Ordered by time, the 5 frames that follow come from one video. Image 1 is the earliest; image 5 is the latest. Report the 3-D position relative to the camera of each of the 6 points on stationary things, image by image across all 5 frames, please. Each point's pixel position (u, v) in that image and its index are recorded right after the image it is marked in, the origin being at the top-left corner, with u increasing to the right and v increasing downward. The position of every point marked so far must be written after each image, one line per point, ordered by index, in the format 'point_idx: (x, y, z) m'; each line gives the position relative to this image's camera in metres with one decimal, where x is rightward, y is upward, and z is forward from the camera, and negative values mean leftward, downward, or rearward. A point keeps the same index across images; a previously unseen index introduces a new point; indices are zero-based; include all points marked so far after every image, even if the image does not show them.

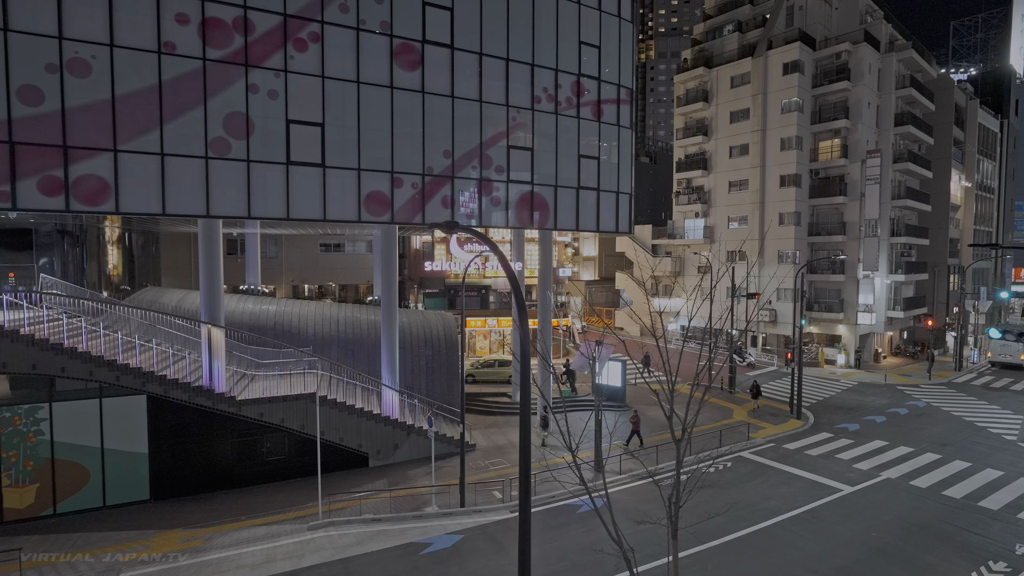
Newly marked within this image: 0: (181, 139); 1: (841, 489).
0: (-10.5, +4.7, +16.7) m
1: (+11.2, -6.8, +17.9) m
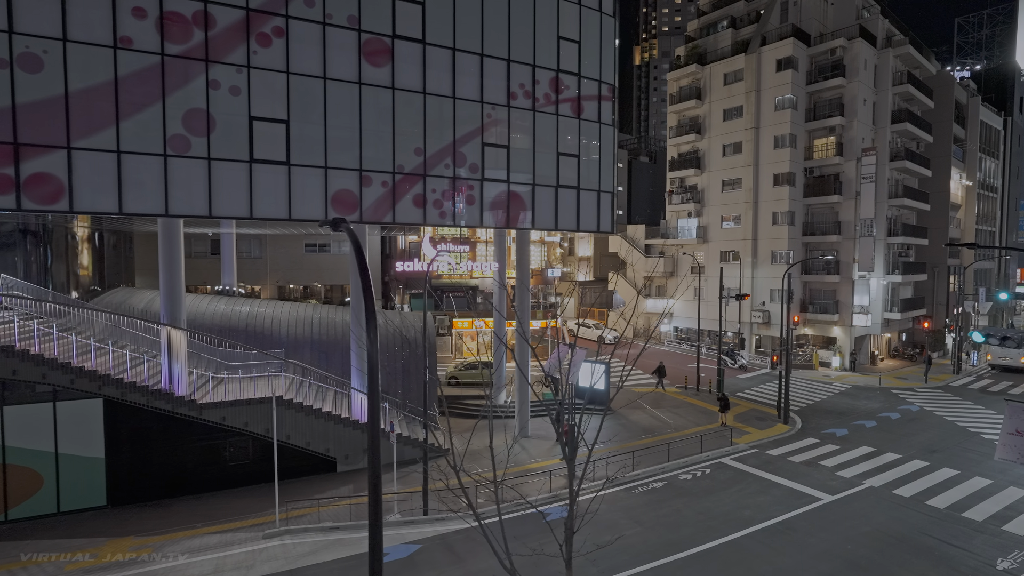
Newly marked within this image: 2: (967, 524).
0: (-11.6, +4.7, +16.3) m
1: (+10.1, -6.9, +17.2) m
2: (+13.3, -6.9, +15.4) m
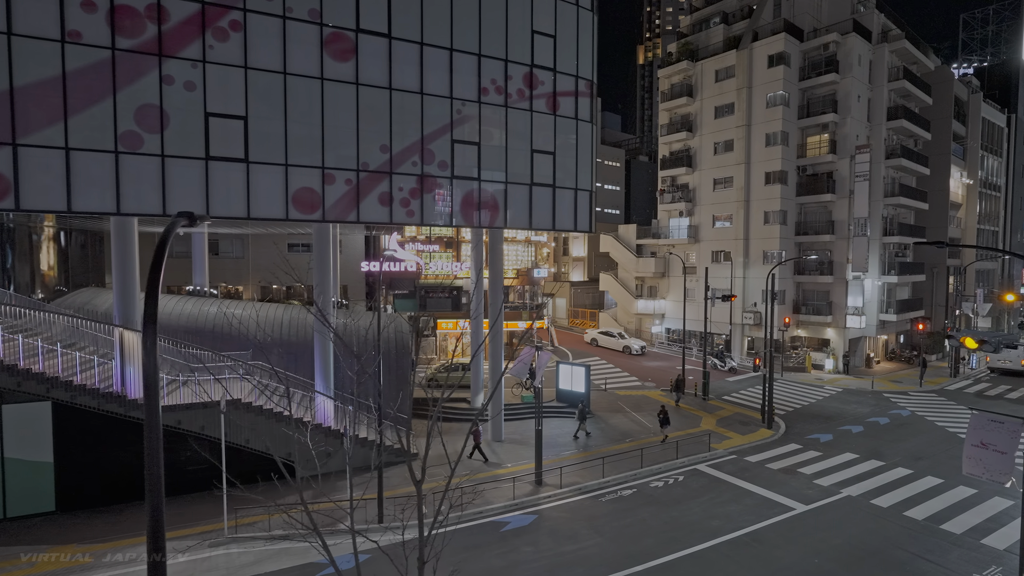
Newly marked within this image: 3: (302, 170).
0: (-12.8, +4.7, +15.9) m
1: (+8.9, -6.9, +16.5) m
2: (+12.0, -6.9, +14.6) m
3: (-7.4, +4.2, +18.6) m
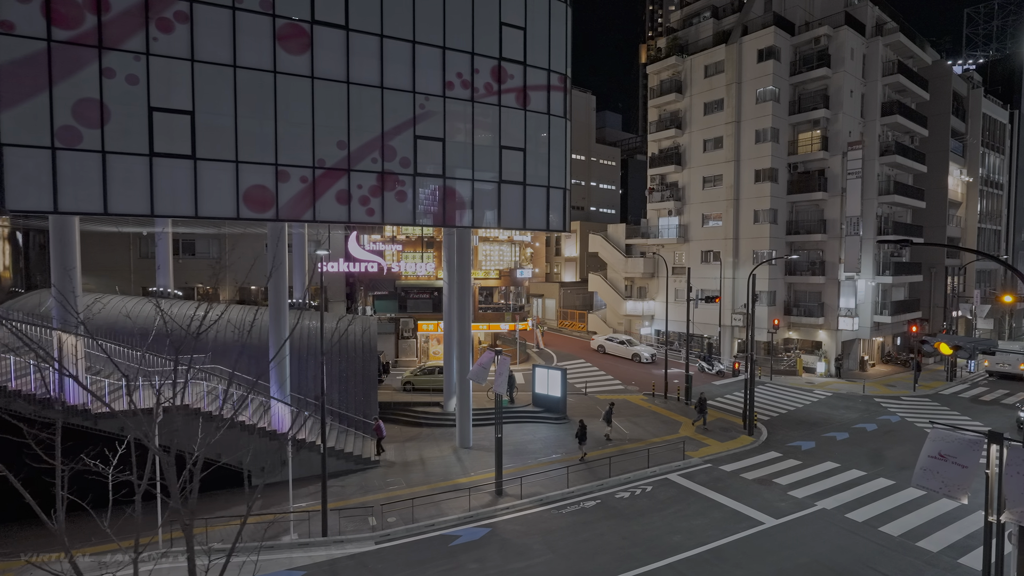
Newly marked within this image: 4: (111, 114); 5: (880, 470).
0: (-14.2, +4.6, +15.3) m
1: (+7.5, -6.9, +15.7) m
2: (+10.6, -7.0, +13.7) m
3: (-8.8, +4.1, +17.9) m
4: (-12.3, +5.3, +16.1) m
5: (+13.7, -6.8, +19.5) m
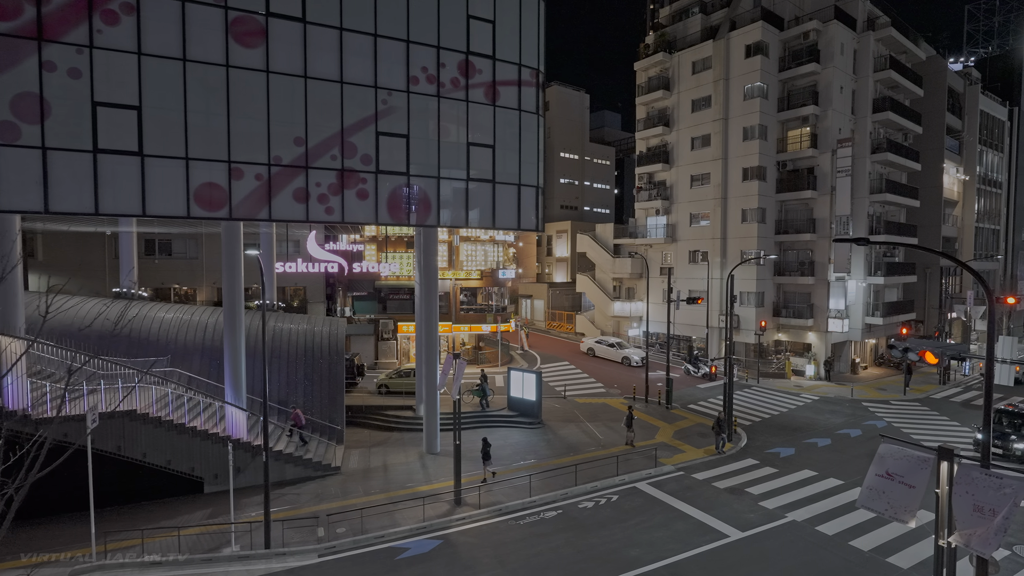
0: (-15.5, +4.6, +14.7) m
1: (+6.2, -7.0, +14.9) m
2: (+9.3, -7.0, +13.0) m
3: (-10.1, +4.1, +17.3) m
4: (-13.6, +5.3, +15.6) m
5: (+12.4, -6.8, +18.7) m
